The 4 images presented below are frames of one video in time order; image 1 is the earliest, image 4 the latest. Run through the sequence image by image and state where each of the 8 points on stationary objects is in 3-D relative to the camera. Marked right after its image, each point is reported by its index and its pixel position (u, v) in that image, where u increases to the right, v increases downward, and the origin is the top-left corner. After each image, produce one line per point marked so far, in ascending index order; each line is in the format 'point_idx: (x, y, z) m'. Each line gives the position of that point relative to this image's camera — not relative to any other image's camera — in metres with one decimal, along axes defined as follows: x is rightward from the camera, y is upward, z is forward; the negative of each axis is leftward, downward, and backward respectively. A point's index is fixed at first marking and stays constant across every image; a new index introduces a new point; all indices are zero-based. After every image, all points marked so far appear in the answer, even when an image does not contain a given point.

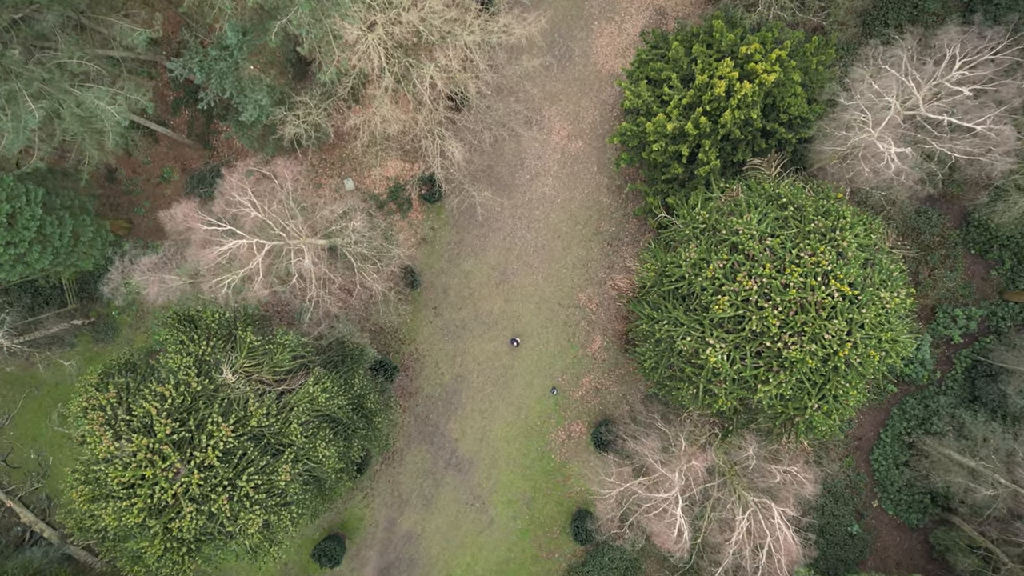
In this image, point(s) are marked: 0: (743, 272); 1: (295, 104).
0: (+5.8, +0.4, +15.0) m
1: (-6.9, +5.8, +18.8) m
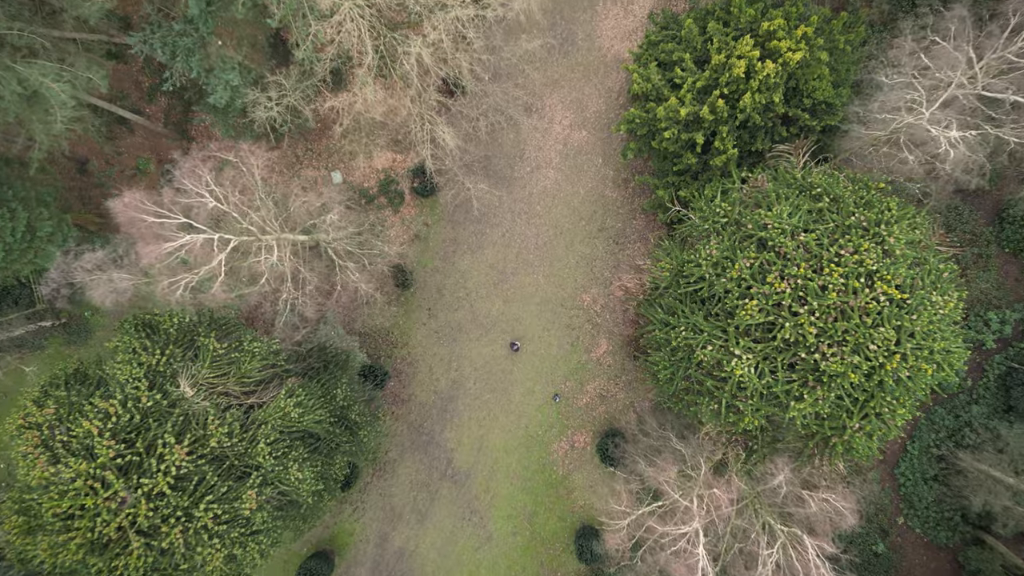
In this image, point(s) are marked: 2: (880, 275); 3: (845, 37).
0: (+5.8, +0.3, +13.2) m
1: (-6.9, +5.8, +17.1) m
2: (+7.8, +0.3, +12.8) m
3: (+9.4, +7.1, +17.1) m
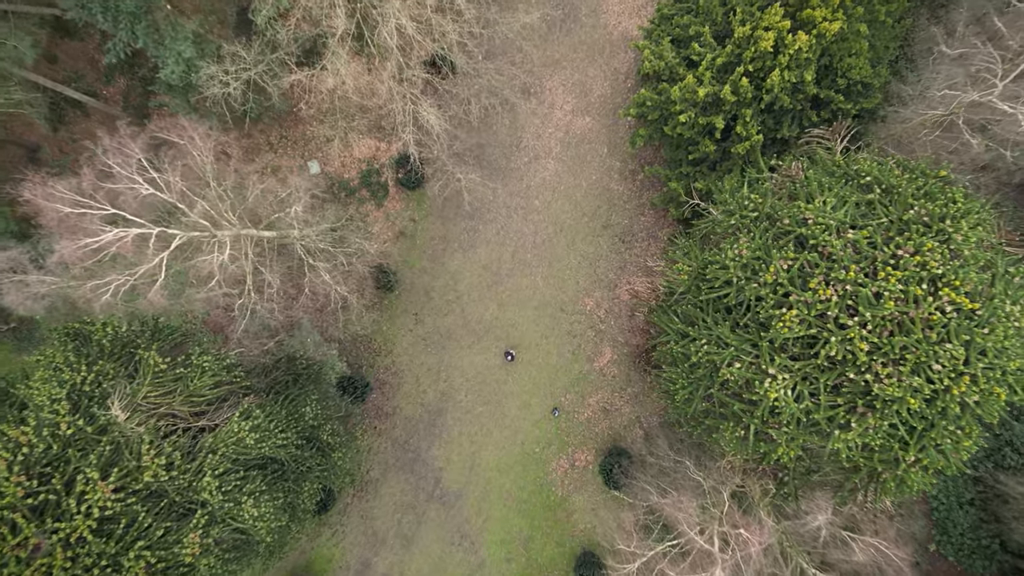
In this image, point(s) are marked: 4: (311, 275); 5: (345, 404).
0: (+5.6, +0.2, +11.1) m
1: (-7.0, +5.7, +14.9) m
2: (+7.7, +0.1, +10.7) m
3: (+9.3, +7.0, +15.0) m
4: (-6.3, +0.4, +19.0) m
5: (-5.0, -3.4, +17.9) m
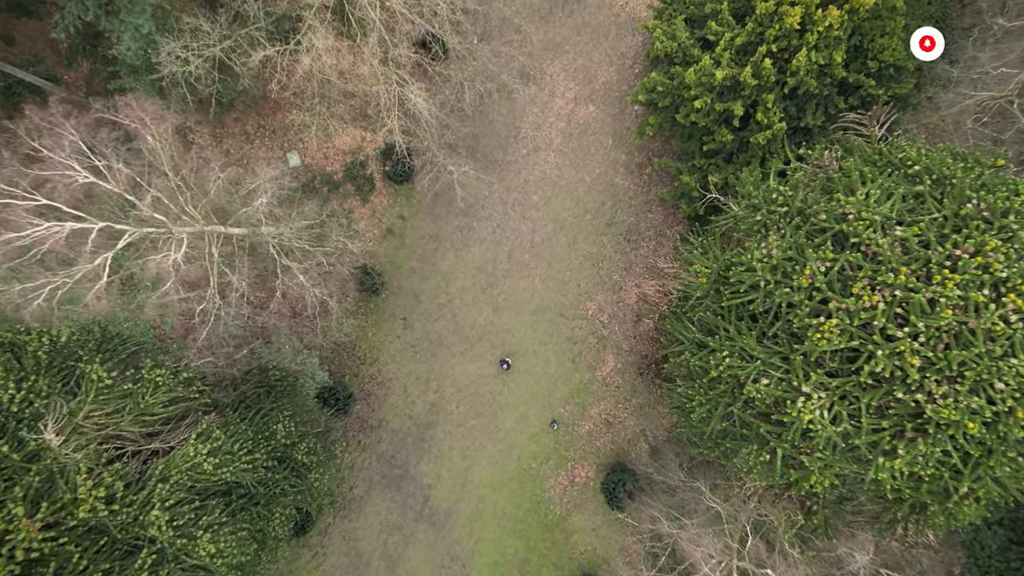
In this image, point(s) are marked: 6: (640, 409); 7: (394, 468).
0: (+5.6, +0.1, +9.6) m
1: (-7.1, +5.7, +13.3) m
2: (+7.7, 0.0, +9.2) m
3: (+9.3, +6.9, +13.5) m
4: (-6.4, +0.3, +17.4) m
5: (-5.1, -3.5, +16.4) m
6: (+4.0, -3.8, +18.7) m
7: (-3.7, -5.6, +18.8) m
